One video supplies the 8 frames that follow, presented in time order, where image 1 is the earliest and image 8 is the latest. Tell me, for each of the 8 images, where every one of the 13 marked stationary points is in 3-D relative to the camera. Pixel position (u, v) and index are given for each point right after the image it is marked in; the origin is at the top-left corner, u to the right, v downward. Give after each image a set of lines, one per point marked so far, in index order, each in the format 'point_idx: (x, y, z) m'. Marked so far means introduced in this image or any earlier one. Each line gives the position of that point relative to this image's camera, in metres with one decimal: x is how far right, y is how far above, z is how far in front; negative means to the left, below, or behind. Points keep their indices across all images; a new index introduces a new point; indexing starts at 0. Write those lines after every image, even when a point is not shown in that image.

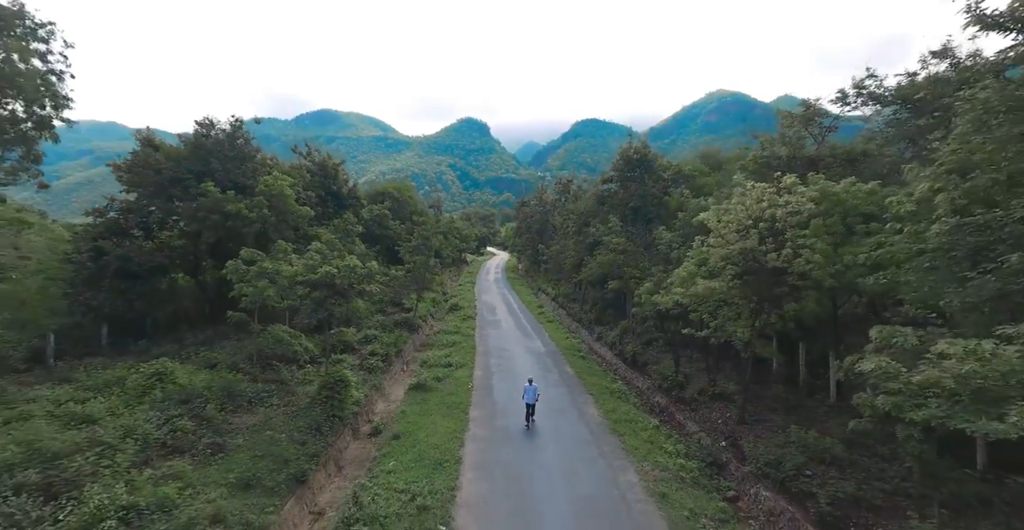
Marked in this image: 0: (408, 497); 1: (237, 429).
0: (-2.0, -4.5, +9.3) m
1: (-6.3, -3.7, +10.6) m
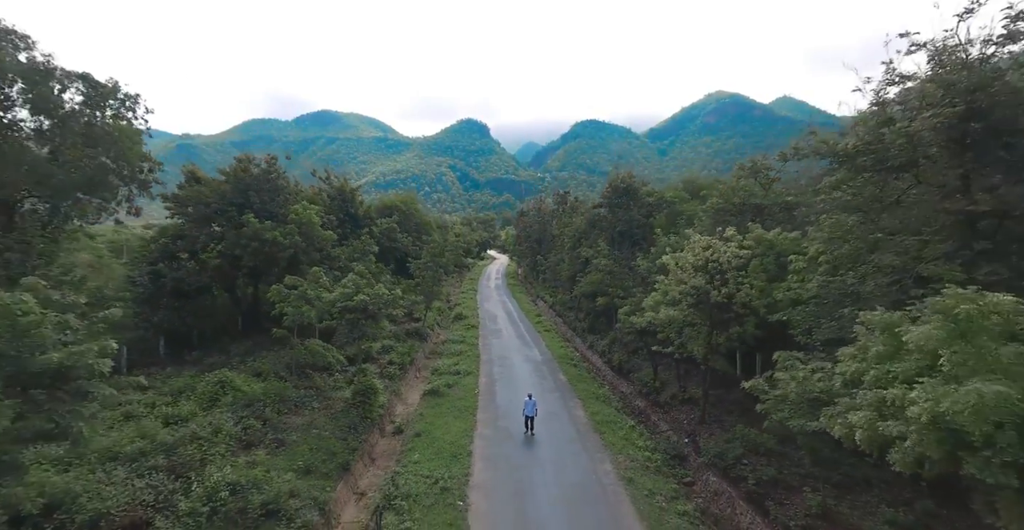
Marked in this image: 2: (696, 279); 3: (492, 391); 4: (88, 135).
0: (-2.0, -5.4, +11.8) m
1: (-6.3, -4.6, +13.1) m
2: (+4.7, -0.4, +12.0) m
3: (-0.8, -5.0, +18.5) m
4: (-11.3, +3.5, +12.7) m
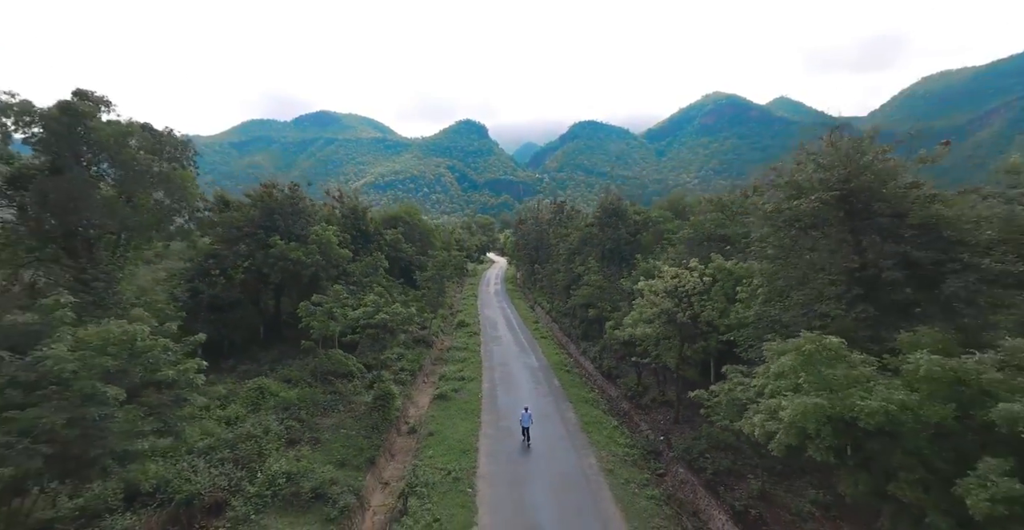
0: (-2.0, -6.2, +14.1) m
1: (-6.3, -5.4, +15.4) m
2: (+4.7, -1.1, +14.3) m
3: (-0.8, -5.8, +20.7) m
4: (-11.4, +2.7, +14.9) m
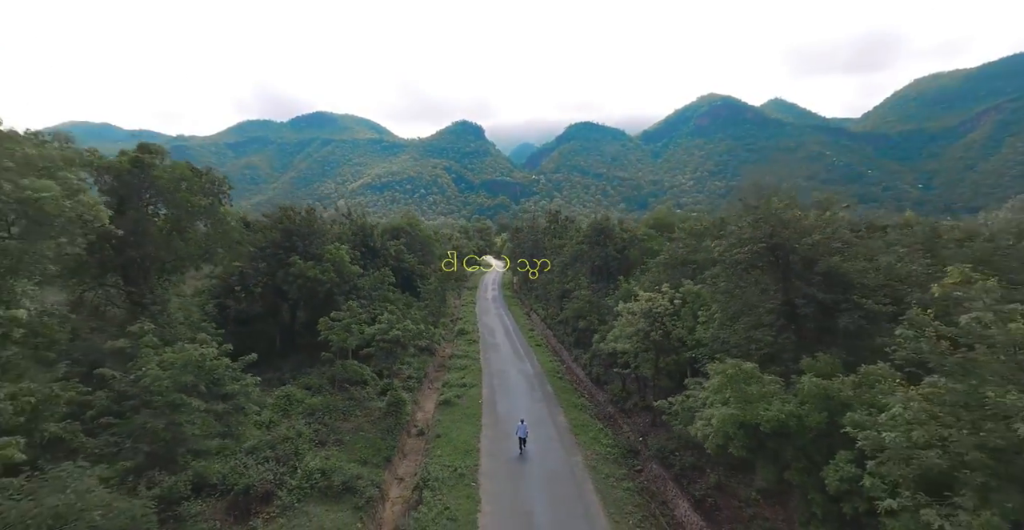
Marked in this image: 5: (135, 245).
0: (-2.1, -7.1, +16.4) m
1: (-6.4, -6.2, +17.6) m
2: (+4.6, -2.0, +16.6) m
3: (-1.0, -6.7, +23.0) m
4: (-11.5, +1.8, +17.1) m
5: (-12.4, +0.6, +15.3) m
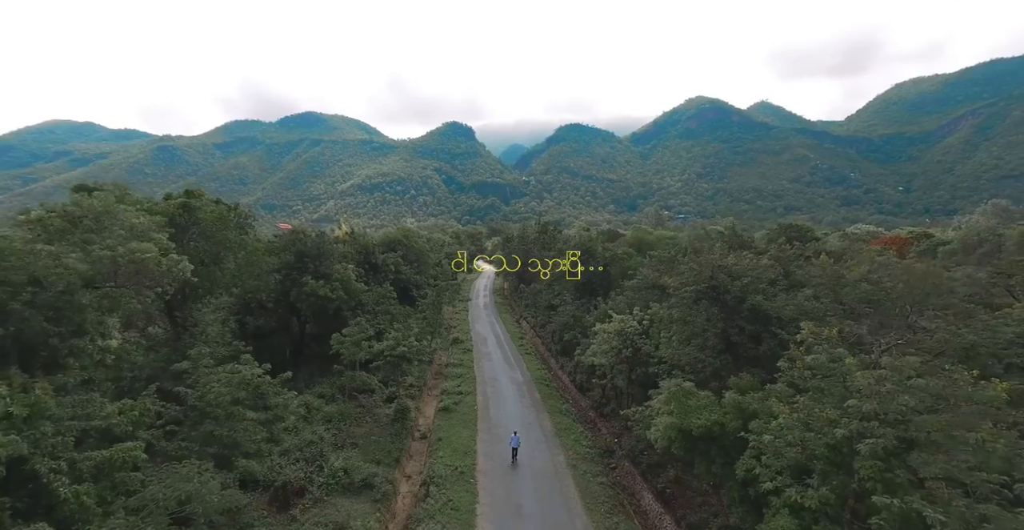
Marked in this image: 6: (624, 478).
0: (-2.4, -8.2, +19.0) m
1: (-6.7, -7.3, +20.2) m
2: (+4.3, -3.1, +19.4) m
3: (-1.4, -7.8, +25.7) m
4: (-11.8, +0.7, +19.6) m
5: (-12.7, -0.5, +17.7) m
6: (+4.4, -8.4, +18.5) m
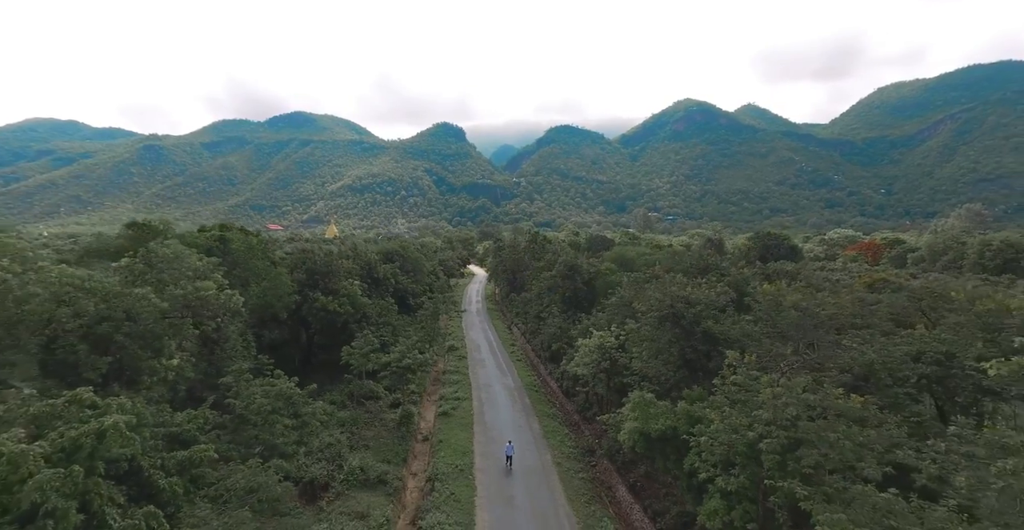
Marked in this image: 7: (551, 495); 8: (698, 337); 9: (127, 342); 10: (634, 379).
0: (-2.7, -9.3, +21.7) m
1: (-7.0, -8.4, +22.8) m
2: (+4.0, -4.2, +22.2) m
3: (-1.9, -8.9, +28.4) m
4: (-12.1, -0.3, +22.1) m
5: (-13.0, -1.6, +20.2) m
6: (+4.1, -9.5, +21.3) m
7: (+1.6, -9.7, +19.7) m
8: (+6.7, -2.6, +16.8) m
9: (-10.3, -2.0, +12.5) m
10: (+5.0, -4.7, +19.1) m
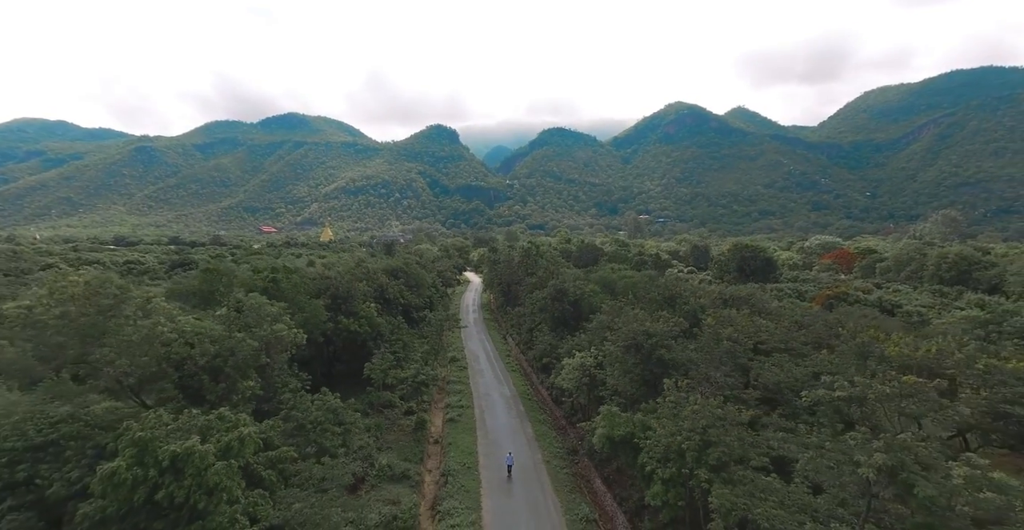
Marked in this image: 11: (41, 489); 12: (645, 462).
0: (-2.9, -11.2, +26.4) m
1: (-7.2, -10.3, +27.5) m
2: (+3.8, -6.1, +27.0) m
3: (-2.1, -10.8, +33.1) m
4: (-12.3, -2.3, +26.7) m
5: (-13.1, -3.5, +24.8) m
6: (+4.0, -11.4, +26.2) m
7: (+1.5, -11.6, +24.5) m
8: (+6.6, -4.5, +21.6) m
9: (-10.3, -4.0, +17.2) m
10: (+4.9, -6.6, +24.0) m
11: (-13.0, -6.1, +12.8) m
12: (+5.1, -7.5, +17.6) m
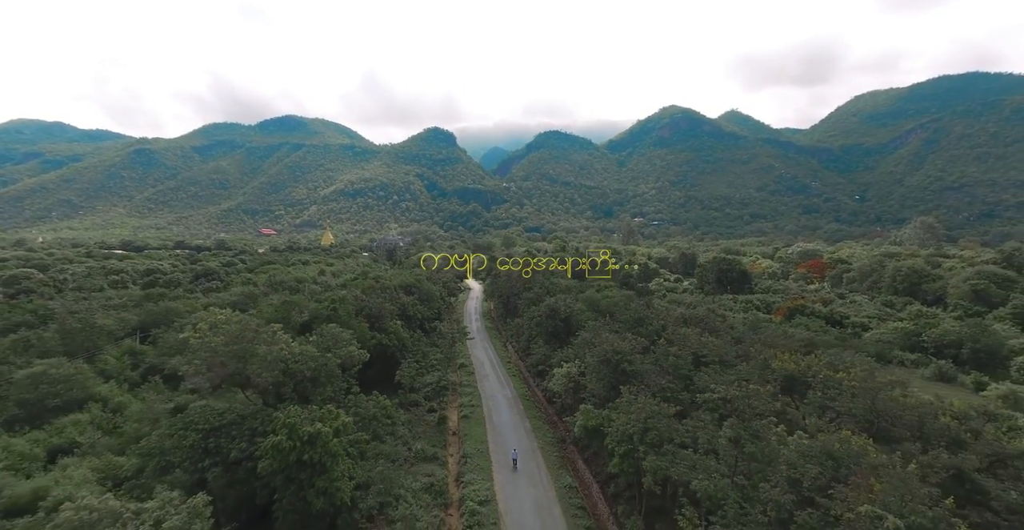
0: (-2.7, -13.4, +34.2) m
1: (-7.0, -12.6, +35.2) m
2: (+4.0, -8.4, +34.9) m
3: (-2.0, -13.1, +41.0) m
4: (-12.1, -4.5, +34.4) m
5: (-12.9, -5.8, +32.5) m
6: (+4.2, -13.6, +34.0) m
7: (+1.7, -13.9, +32.3) m
8: (+6.9, -6.7, +29.5) m
9: (-10.0, -6.2, +24.9) m
10: (+5.1, -8.9, +31.9) m
11: (-12.7, -8.4, +20.6) m
12: (+5.4, -9.8, +25.5) m
